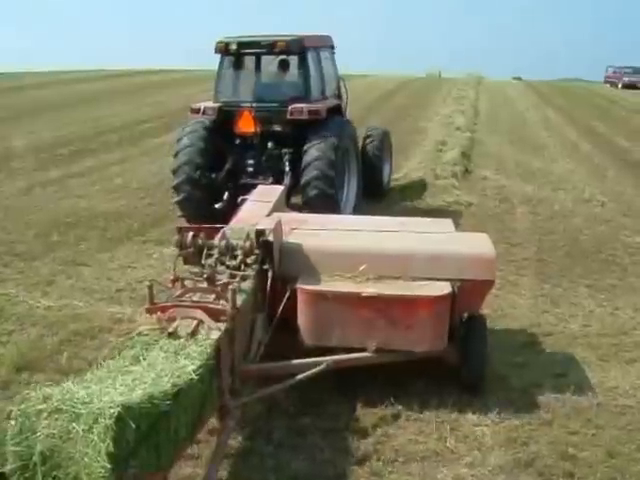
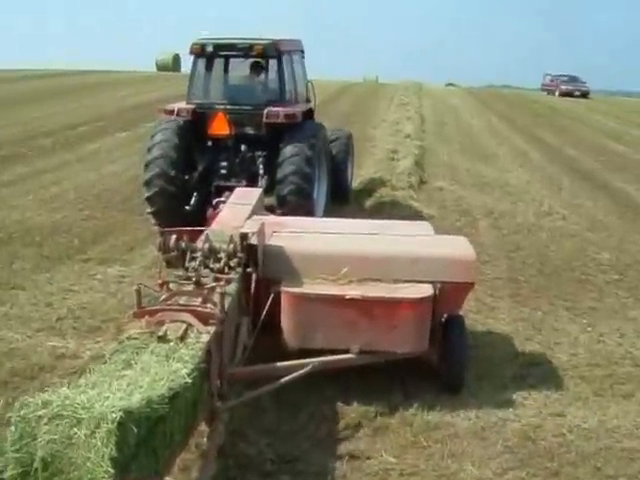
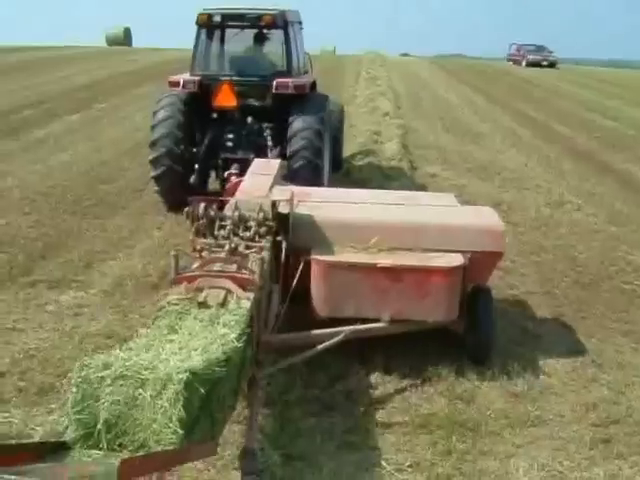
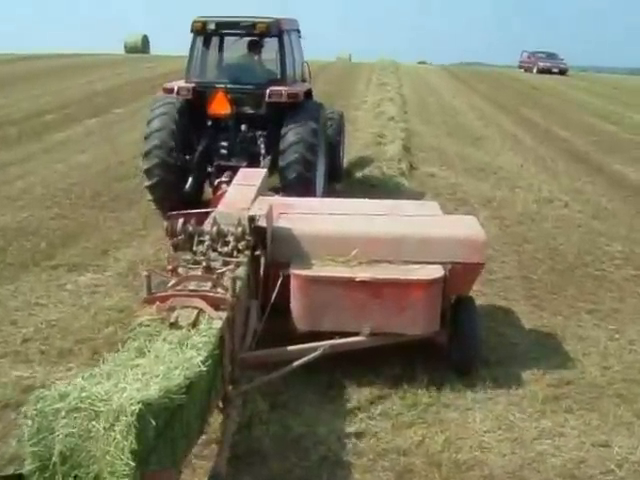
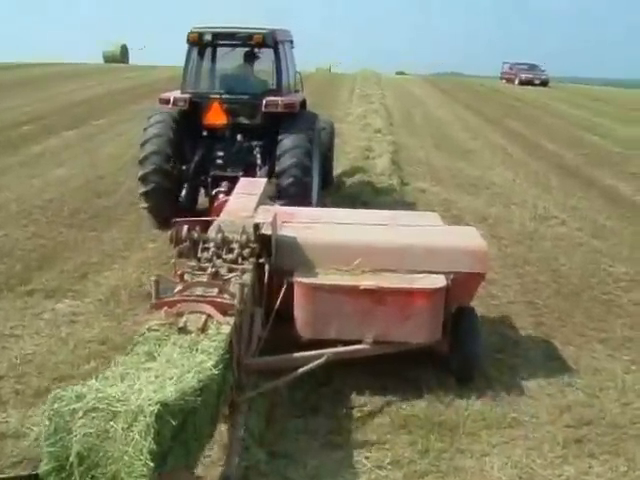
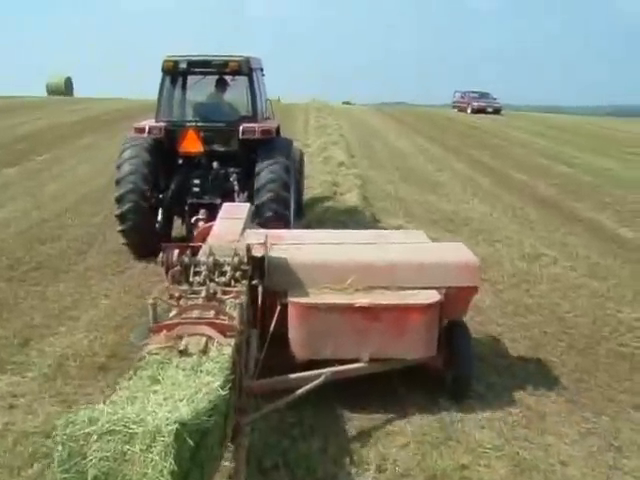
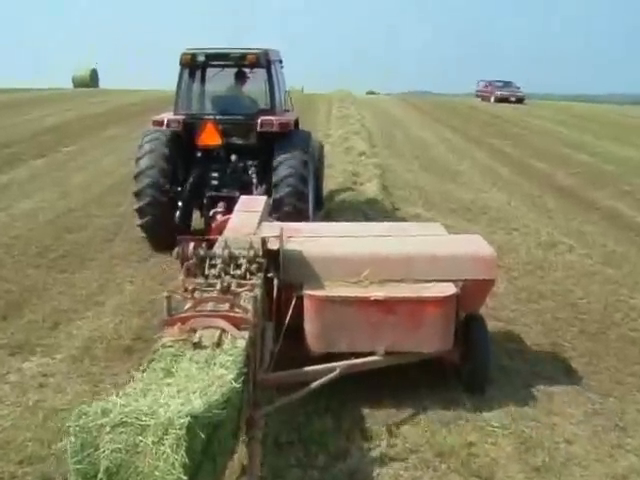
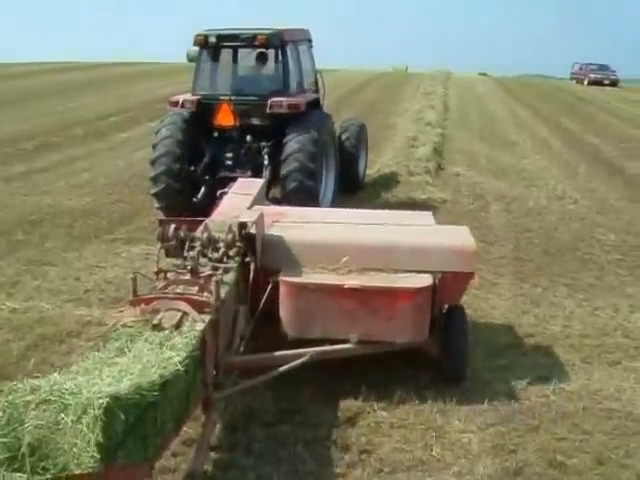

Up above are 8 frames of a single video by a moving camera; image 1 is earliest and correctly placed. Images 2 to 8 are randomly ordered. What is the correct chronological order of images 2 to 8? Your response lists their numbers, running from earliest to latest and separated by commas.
8, 2, 4, 5, 3, 7, 6
